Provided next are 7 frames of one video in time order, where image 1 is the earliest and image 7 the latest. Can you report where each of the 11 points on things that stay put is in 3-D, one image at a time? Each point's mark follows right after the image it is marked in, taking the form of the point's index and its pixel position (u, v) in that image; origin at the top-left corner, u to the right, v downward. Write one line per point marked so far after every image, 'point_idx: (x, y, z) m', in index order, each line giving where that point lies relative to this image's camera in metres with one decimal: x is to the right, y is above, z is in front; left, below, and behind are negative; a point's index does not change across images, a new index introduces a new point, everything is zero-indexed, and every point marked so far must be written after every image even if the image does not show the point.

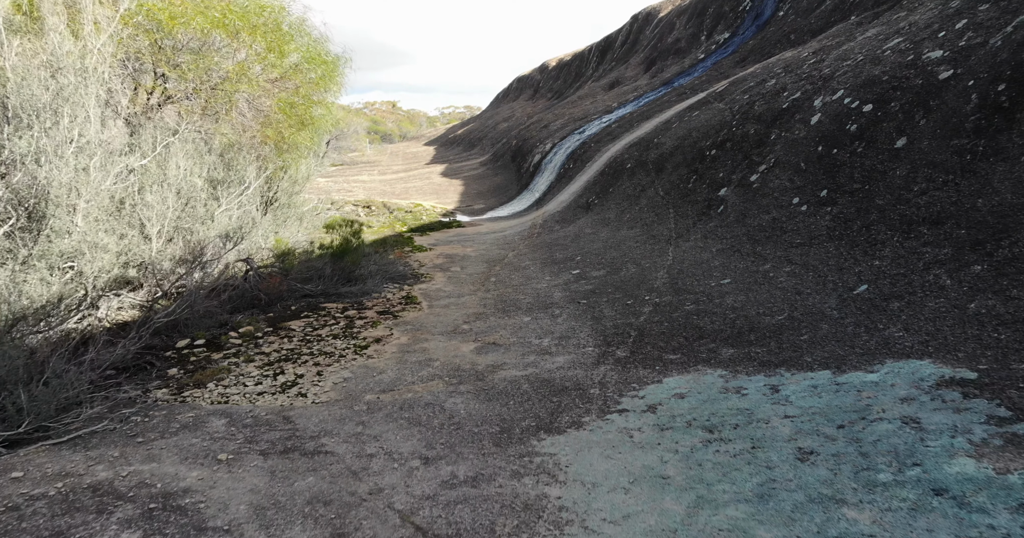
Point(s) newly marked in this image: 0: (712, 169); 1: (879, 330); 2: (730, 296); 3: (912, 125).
0: (+3.2, +1.6, +11.5) m
1: (+2.8, -0.5, +5.4) m
2: (+2.3, -0.3, +7.5) m
3: (+4.2, +1.5, +7.4) m
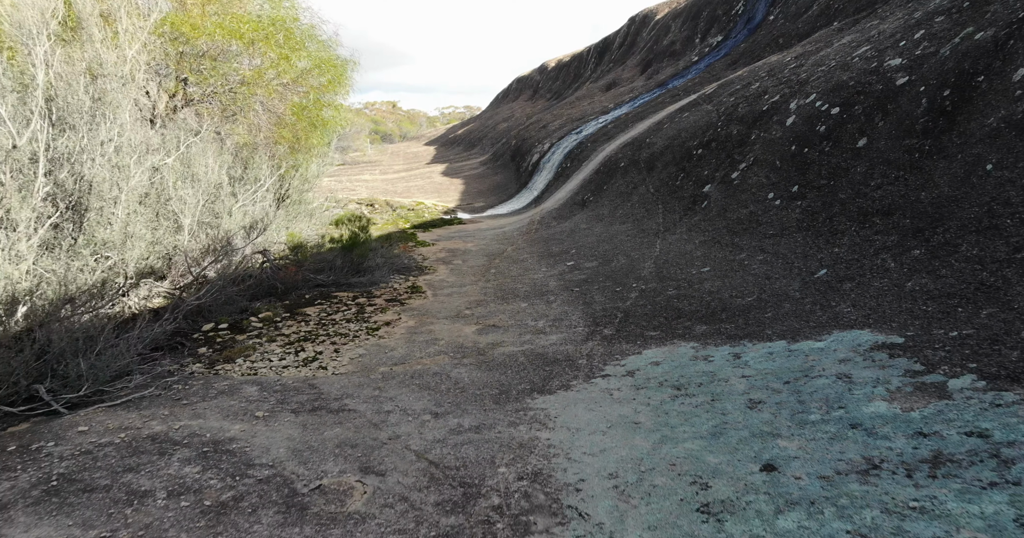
0: (+3.2, +1.8, +12.3) m
1: (+2.8, -0.3, +6.2) m
2: (+2.3, -0.1, +8.2) m
3: (+4.2, +1.6, +8.2) m
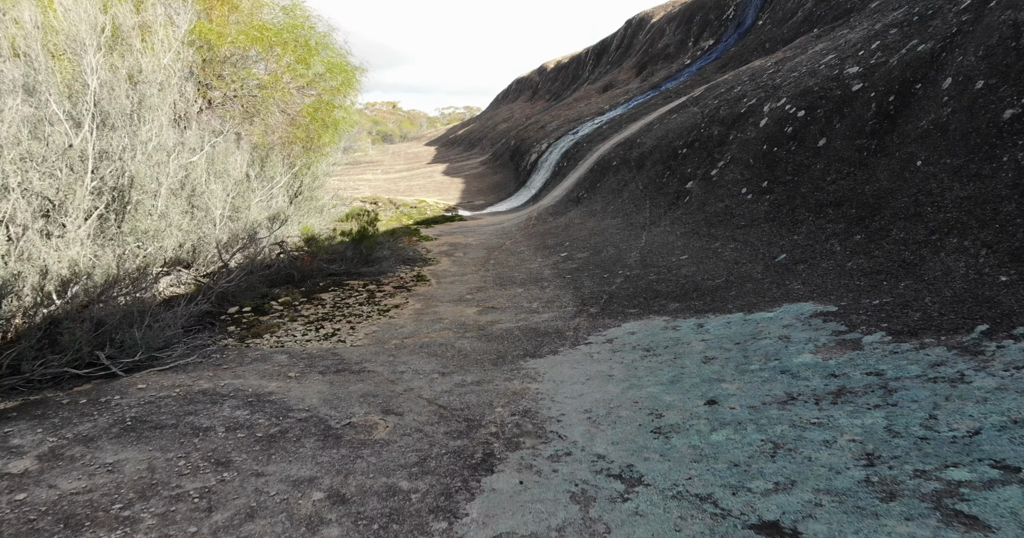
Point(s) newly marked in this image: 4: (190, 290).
0: (+3.2, +1.9, +13.2) m
1: (+2.8, -0.2, +7.2) m
2: (+2.3, 0.0, +9.2) m
3: (+4.1, +1.8, +9.1) m
4: (-4.5, -0.3, +9.7) m
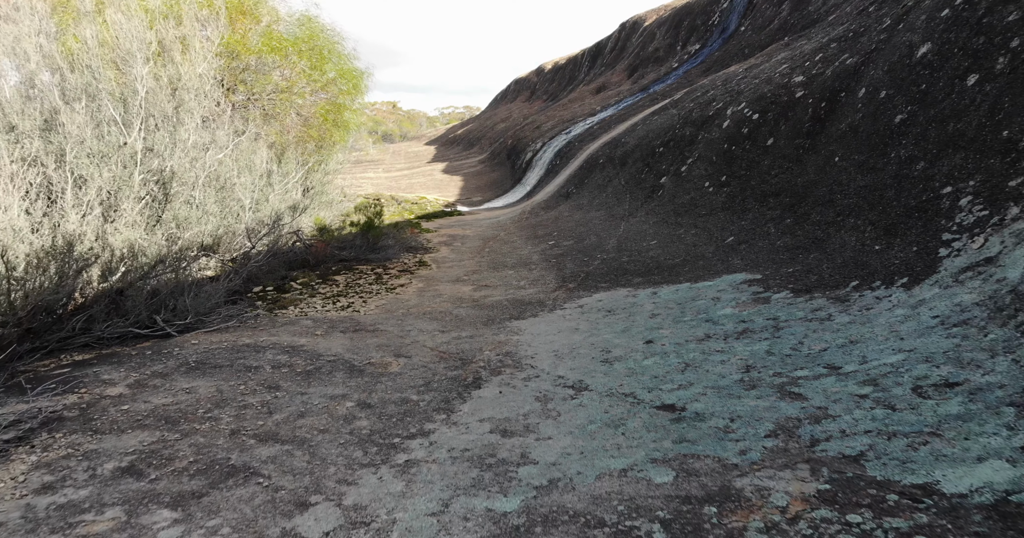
0: (+3.0, +2.2, +14.7) m
1: (+2.6, +0.1, +8.6) m
2: (+2.1, +0.3, +10.7) m
3: (+4.0, +2.1, +10.6) m
4: (-4.6, 0.0, +11.2) m
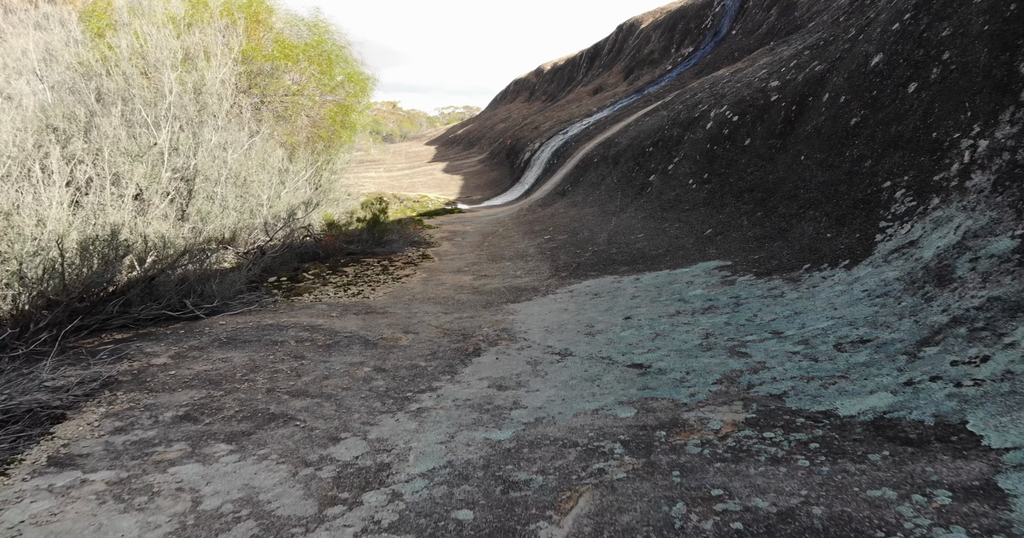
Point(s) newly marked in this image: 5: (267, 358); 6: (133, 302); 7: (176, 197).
0: (+3.0, +2.4, +15.6) m
1: (+2.6, +0.3, +9.5) m
2: (+2.1, +0.5, +11.5) m
3: (+3.9, +2.2, +11.5) m
4: (-4.7, +0.1, +12.1) m
5: (-2.4, -0.9, +7.0) m
6: (-4.8, -0.4, +8.9) m
7: (-5.2, +1.1, +10.9) m
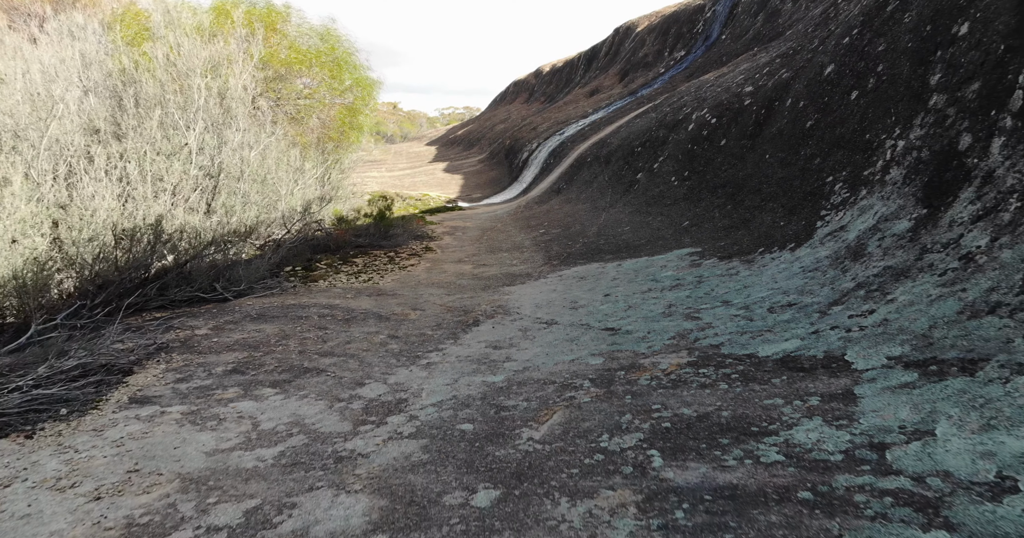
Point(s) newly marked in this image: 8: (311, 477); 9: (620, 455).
0: (+2.9, +2.5, +16.7) m
1: (+2.5, +0.4, +10.6) m
2: (+2.0, +0.6, +12.7) m
3: (+3.9, +2.4, +12.6) m
4: (-4.7, +0.3, +13.2) m
5: (-2.5, -0.7, +8.1) m
6: (-4.8, -0.2, +10.0) m
7: (-5.2, +1.3, +12.0) m
8: (-1.2, -1.2, +4.2) m
9: (+0.6, -1.0, +3.9) m
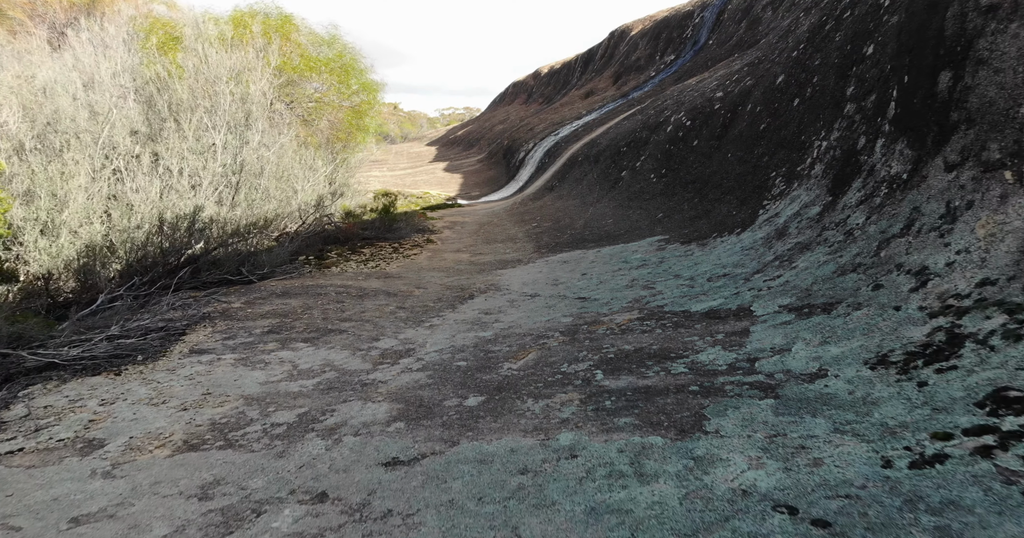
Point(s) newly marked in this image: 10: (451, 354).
0: (+2.8, +2.8, +18.0) m
1: (+2.4, +0.7, +12.0) m
2: (+1.9, +0.9, +14.0) m
3: (+3.7, +2.7, +14.0) m
4: (-4.9, +0.5, +14.5) m
5: (-2.6, -0.4, +9.5) m
6: (-5.0, 0.0, +11.4) m
7: (-5.4, +1.5, +13.4) m
8: (-1.3, -1.0, +5.6) m
9: (+0.5, -0.8, +5.3) m
10: (-0.6, -0.8, +6.4) m
